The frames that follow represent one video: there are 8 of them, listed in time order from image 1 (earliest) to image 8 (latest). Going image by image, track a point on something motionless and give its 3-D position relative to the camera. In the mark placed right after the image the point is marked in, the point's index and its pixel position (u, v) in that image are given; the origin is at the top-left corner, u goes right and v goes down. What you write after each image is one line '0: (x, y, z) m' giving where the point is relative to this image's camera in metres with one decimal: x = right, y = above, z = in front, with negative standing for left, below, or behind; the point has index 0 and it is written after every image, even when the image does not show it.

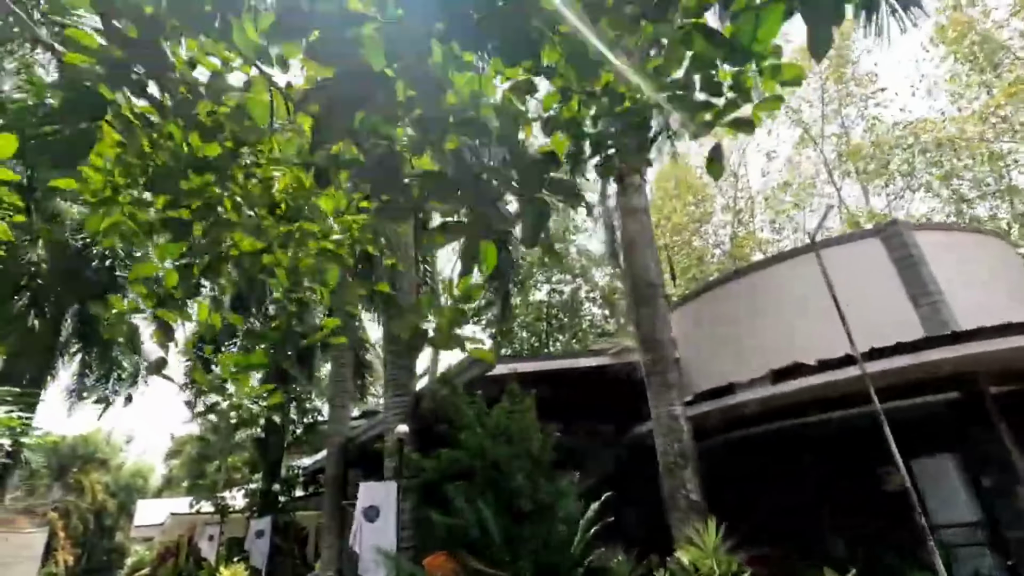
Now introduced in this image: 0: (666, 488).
0: (+1.8, -2.4, +6.2) m
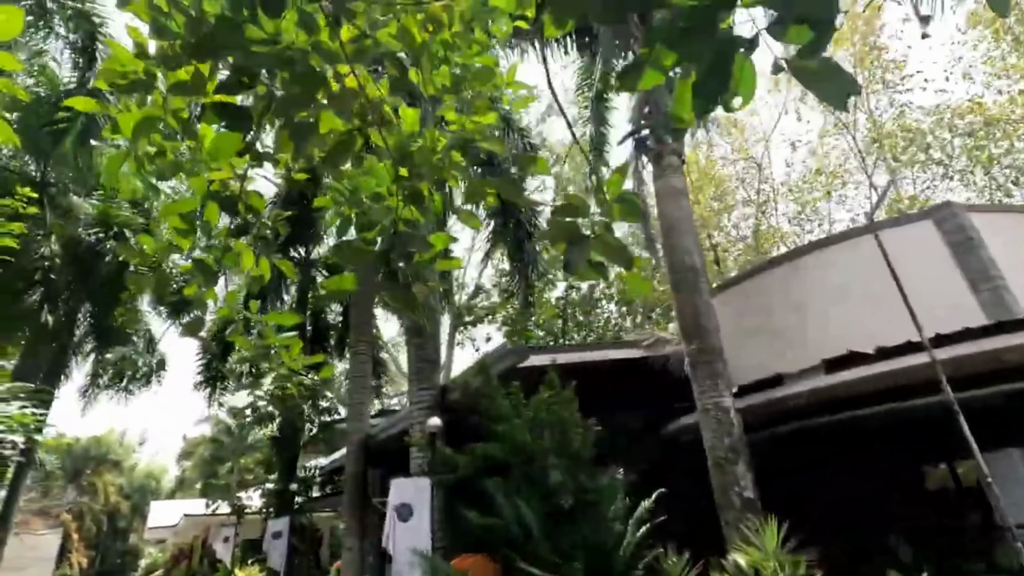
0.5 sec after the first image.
0: (+2.2, -2.2, +5.7) m
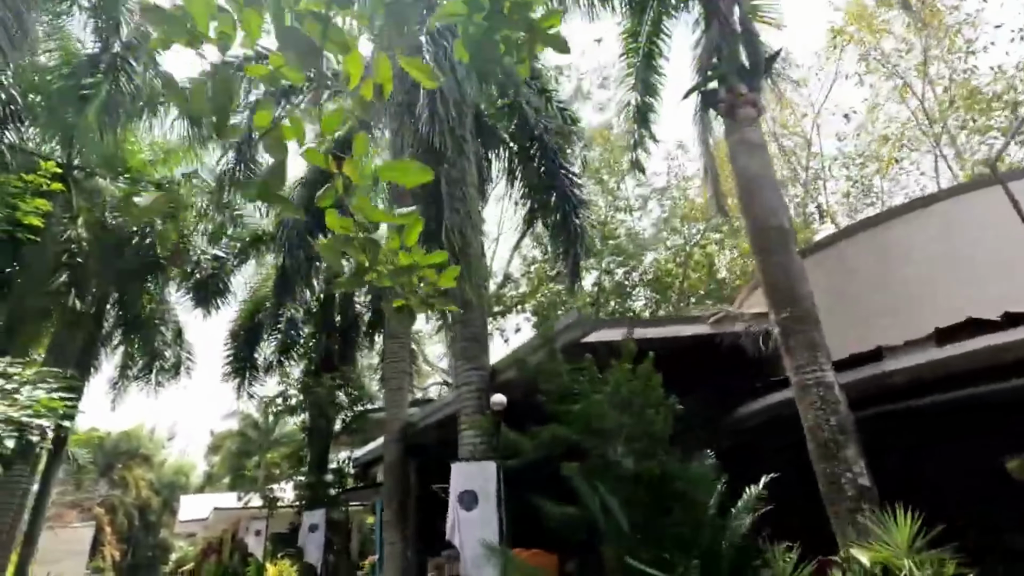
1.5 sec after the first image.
0: (+2.9, -1.7, +5.0) m
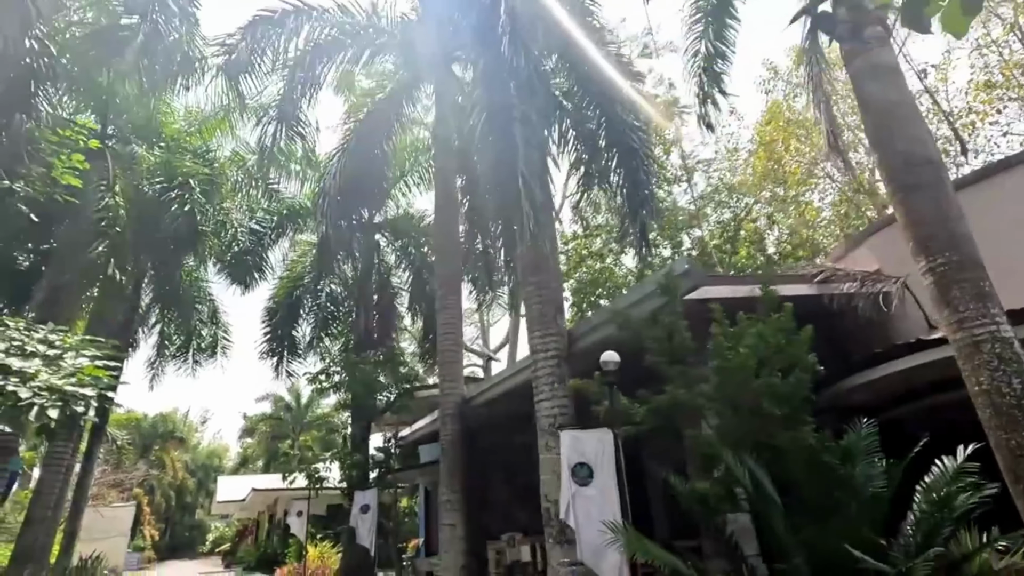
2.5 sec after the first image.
0: (+3.9, -1.2, +4.1) m
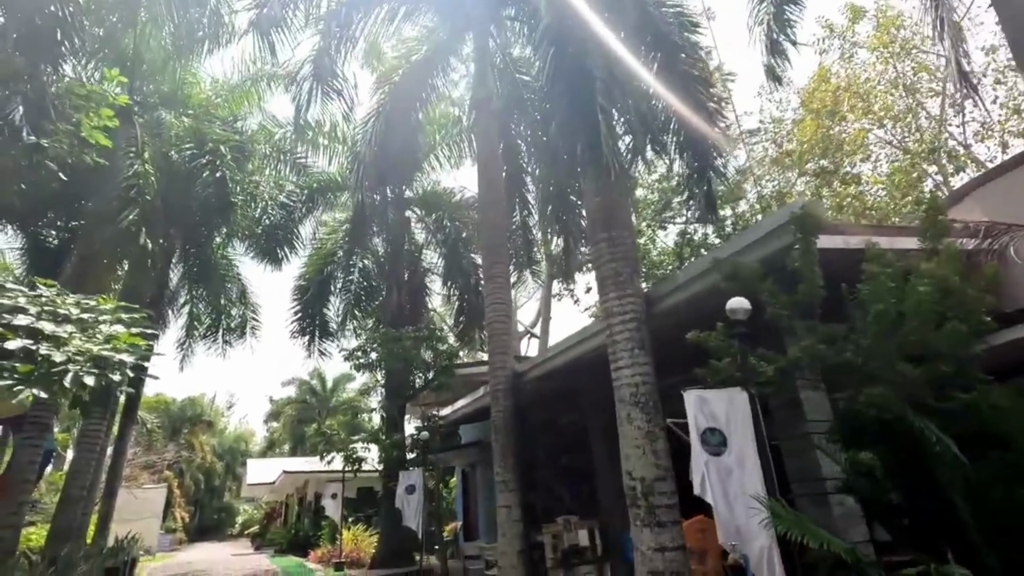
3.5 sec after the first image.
0: (+4.6, -0.8, +3.4) m
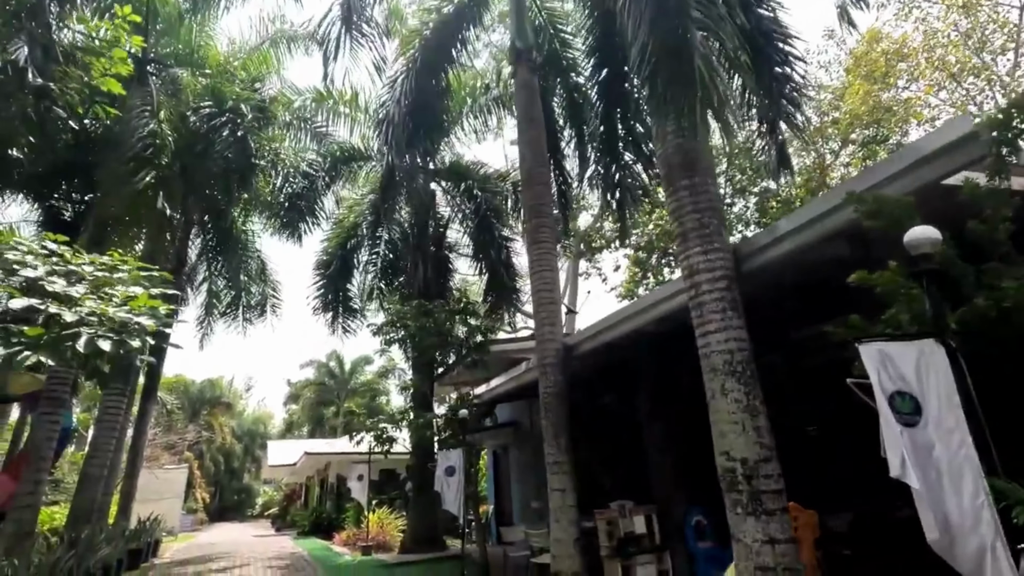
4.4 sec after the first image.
0: (+5.2, -0.4, +2.5) m
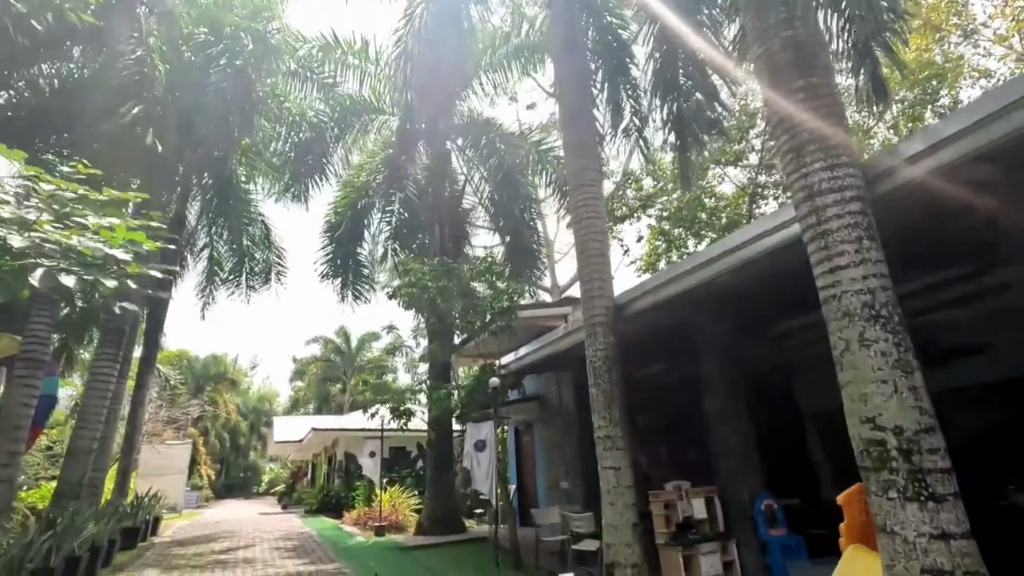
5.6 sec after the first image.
0: (+5.7, +0.1, +1.4) m
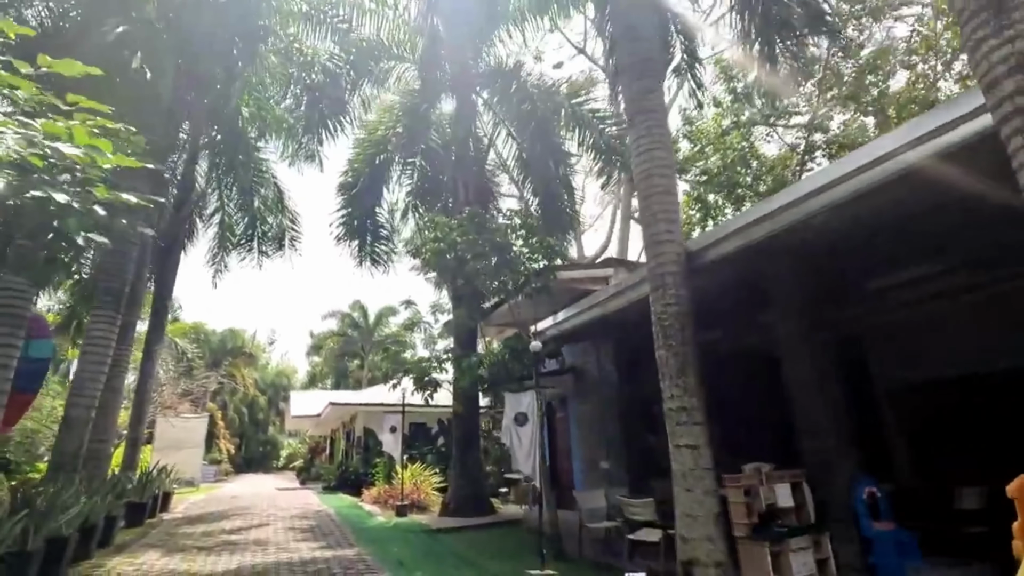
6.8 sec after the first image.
0: (+6.1, +0.4, +0.1) m
